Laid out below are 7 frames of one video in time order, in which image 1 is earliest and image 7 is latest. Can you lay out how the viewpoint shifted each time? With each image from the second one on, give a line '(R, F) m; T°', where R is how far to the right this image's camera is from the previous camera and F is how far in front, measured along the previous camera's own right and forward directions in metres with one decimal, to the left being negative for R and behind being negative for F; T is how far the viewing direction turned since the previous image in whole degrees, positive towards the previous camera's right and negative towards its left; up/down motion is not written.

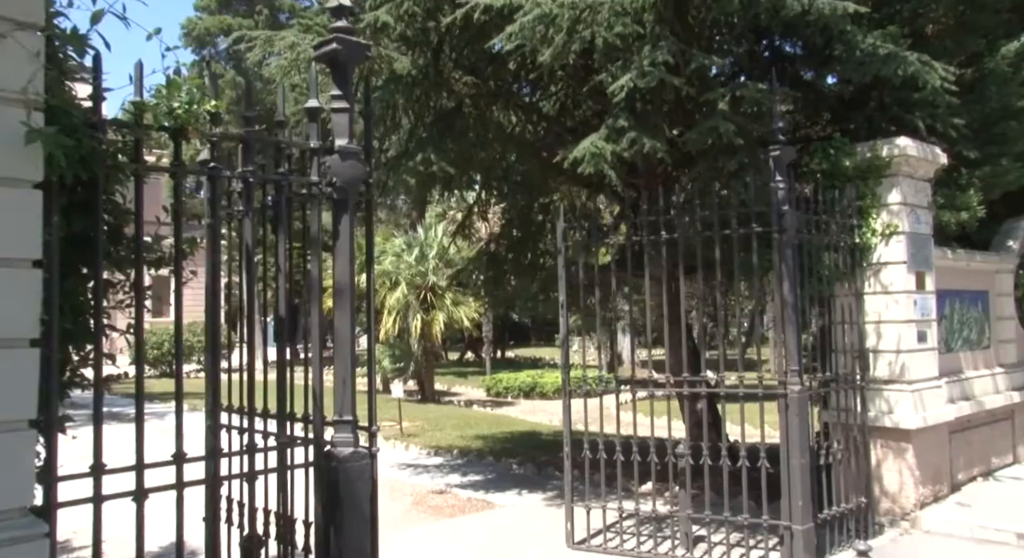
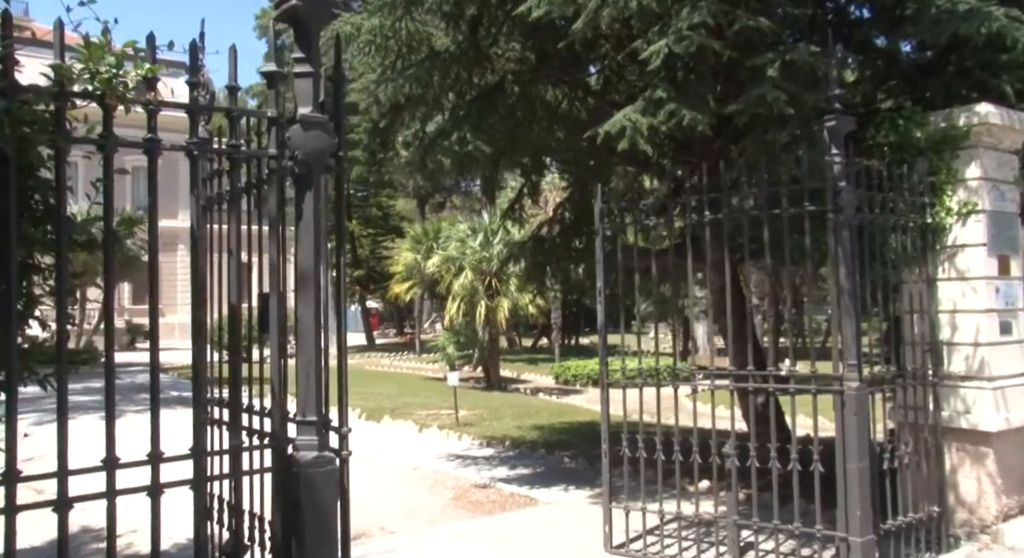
(+0.4, +0.5) m; -6°
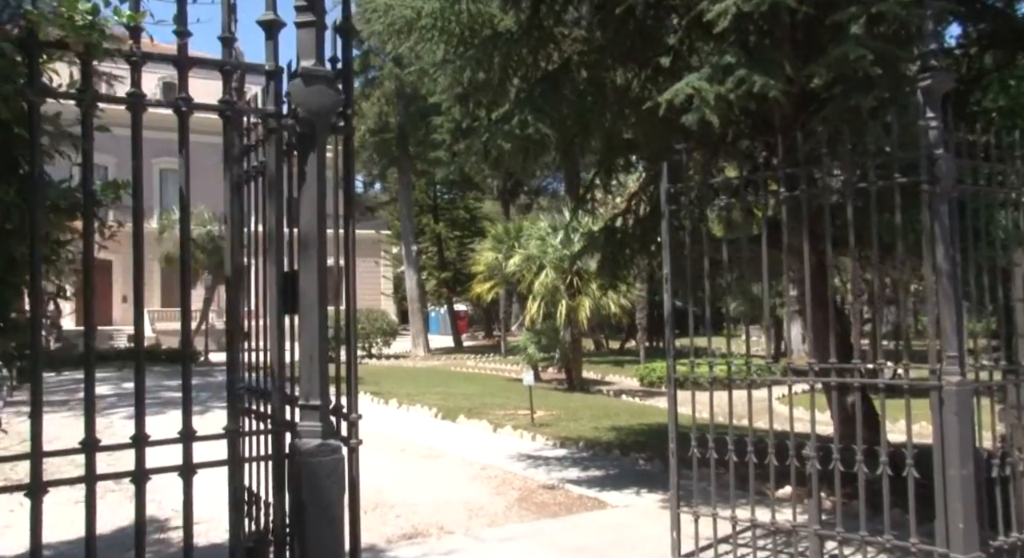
(+0.2, +0.4) m; -6°
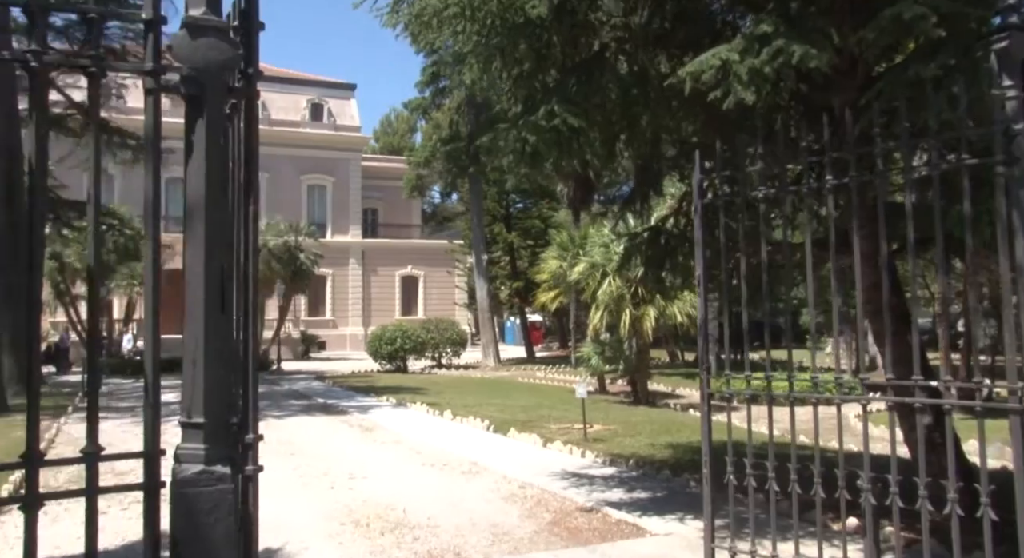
(+0.4, +0.6) m; -5°
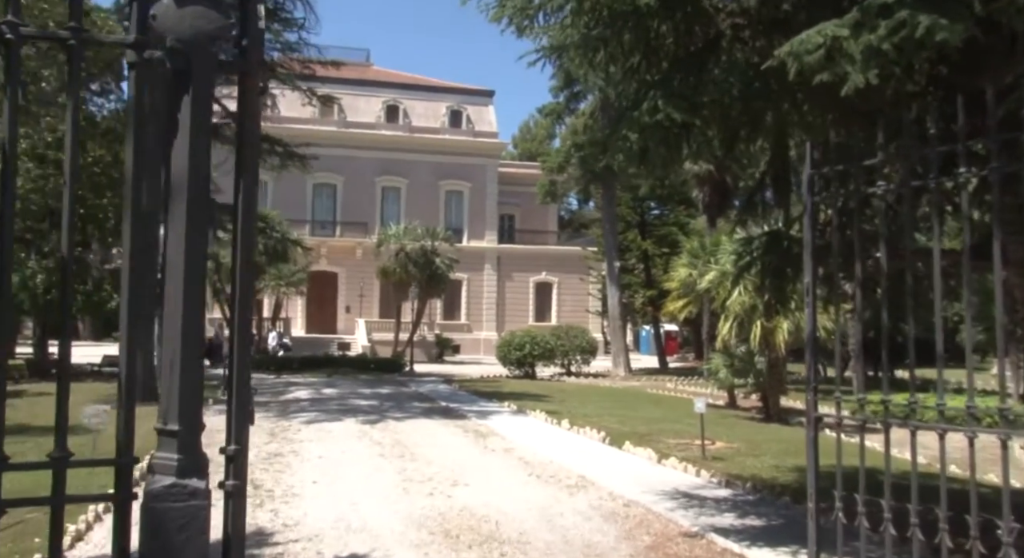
(+0.3, +0.4) m; -9°
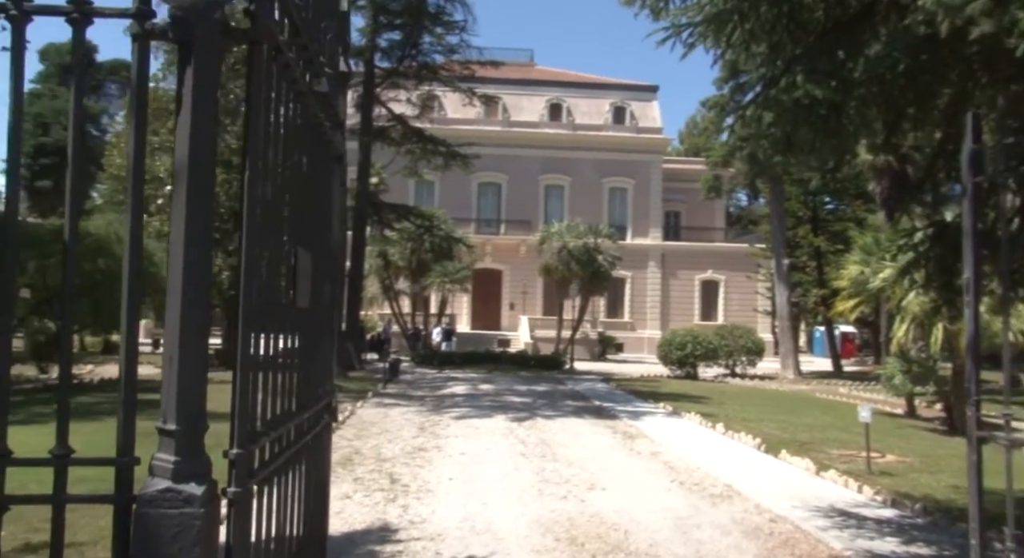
(+0.3, +0.4) m; -11°
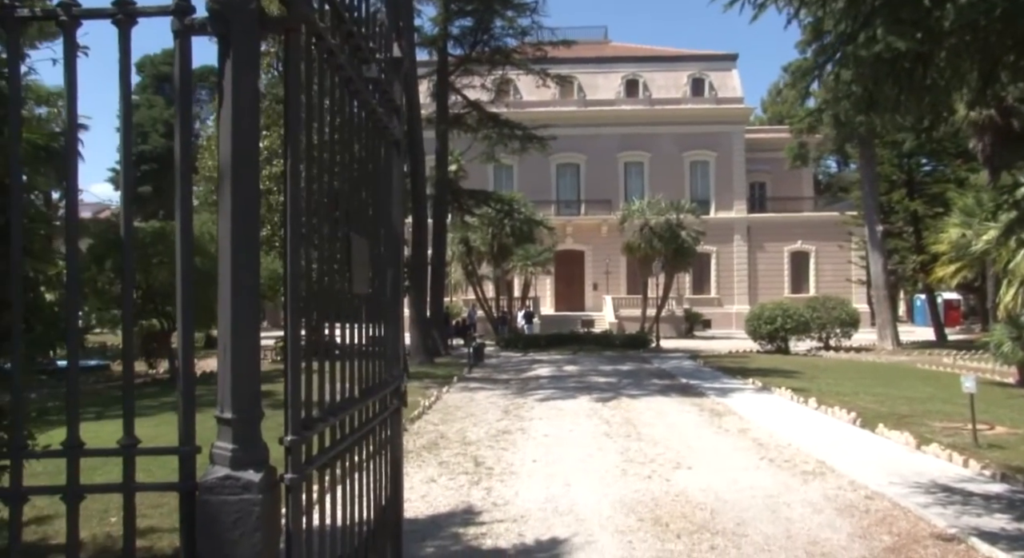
(+0.1, +0.1) m; -6°
